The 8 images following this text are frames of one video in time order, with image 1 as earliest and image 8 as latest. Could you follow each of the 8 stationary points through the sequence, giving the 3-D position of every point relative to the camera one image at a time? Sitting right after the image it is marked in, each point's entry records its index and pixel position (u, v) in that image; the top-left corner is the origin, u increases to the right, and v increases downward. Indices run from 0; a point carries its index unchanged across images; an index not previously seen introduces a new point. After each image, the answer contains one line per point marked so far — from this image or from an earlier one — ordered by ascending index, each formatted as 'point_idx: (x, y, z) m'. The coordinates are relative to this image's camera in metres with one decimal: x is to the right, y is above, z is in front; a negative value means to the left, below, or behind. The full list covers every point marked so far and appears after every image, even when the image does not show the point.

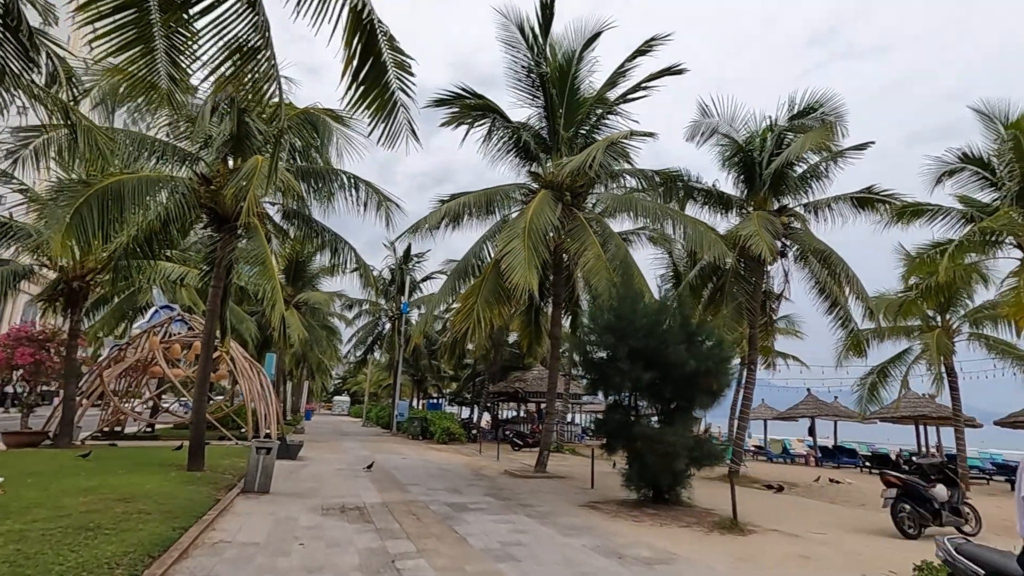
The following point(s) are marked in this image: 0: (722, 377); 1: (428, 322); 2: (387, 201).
0: (+4.0, -1.6, +9.9) m
1: (-2.5, -1.0, +16.0) m
2: (-3.2, +2.3, +14.2) m
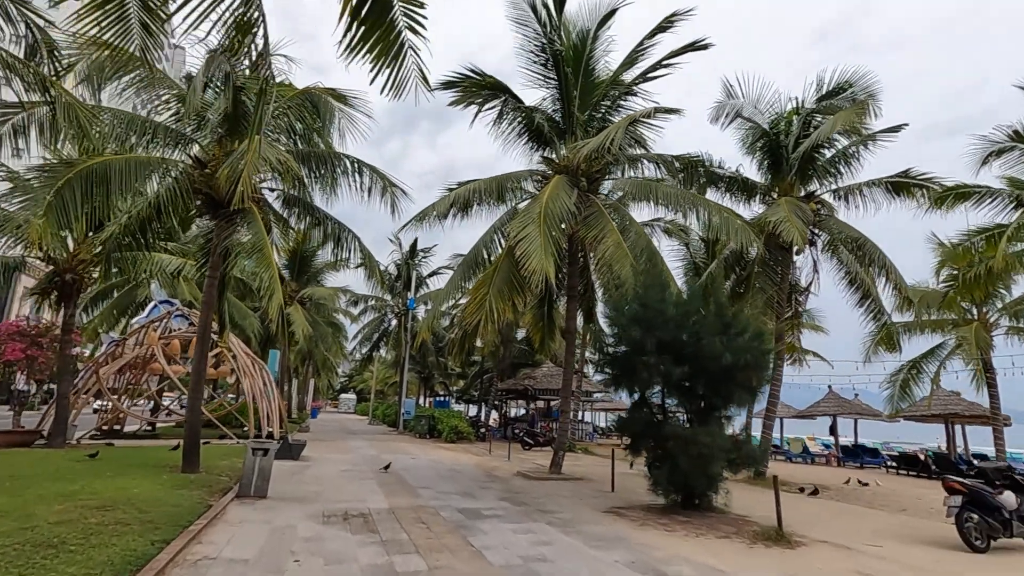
0: (+4.3, -1.4, +9.0) m
1: (-2.1, -0.8, +15.2) m
2: (-2.9, +2.5, +13.4) m
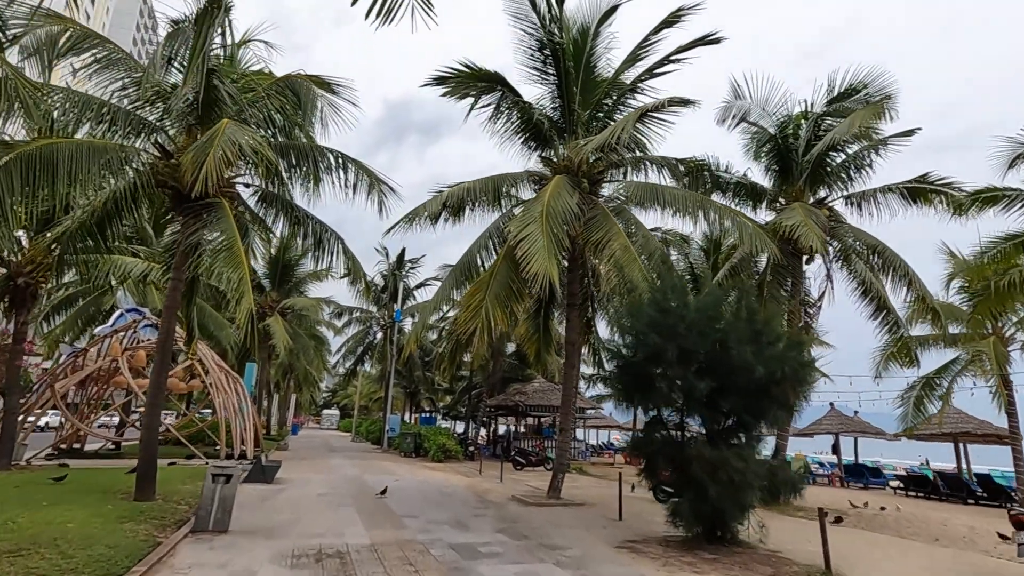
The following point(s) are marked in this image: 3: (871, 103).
0: (+4.4, -1.5, +8.0) m
1: (-2.2, -1.0, +14.1) m
2: (-2.9, +2.4, +12.3) m
3: (+9.8, +5.1, +14.6) m
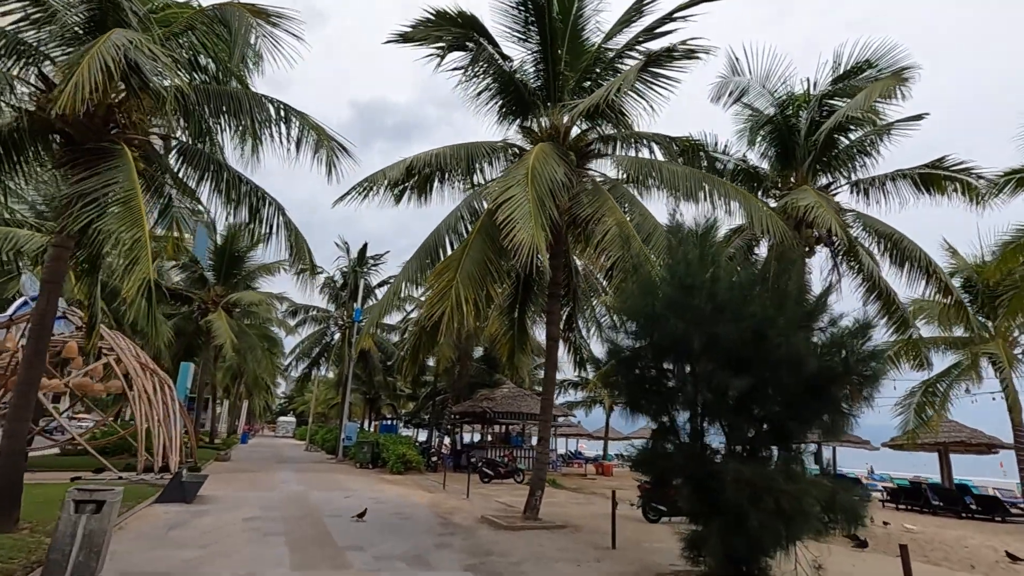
0: (+4.1, -1.1, +6.3) m
1: (-2.8, -0.6, +12.0) m
2: (-3.4, +2.8, +10.2) m
3: (+9.3, +5.3, +13.4) m
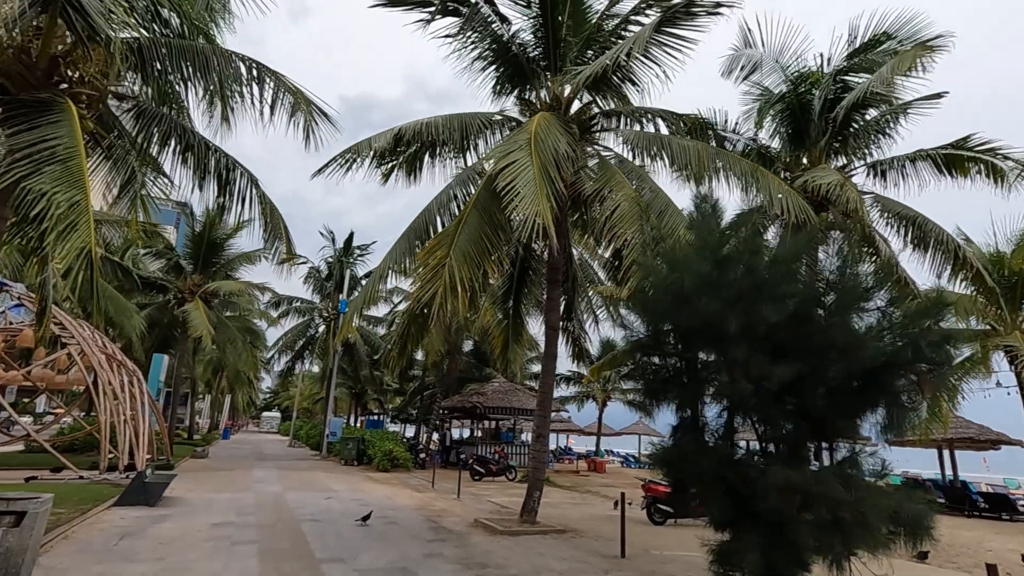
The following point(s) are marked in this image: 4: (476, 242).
0: (+4.2, -0.9, +5.5) m
1: (-2.9, -0.2, +10.9) m
2: (-3.4, +3.1, +9.1) m
3: (+9.2, +5.6, +12.6) m
4: (-0.6, +0.7, +8.5) m
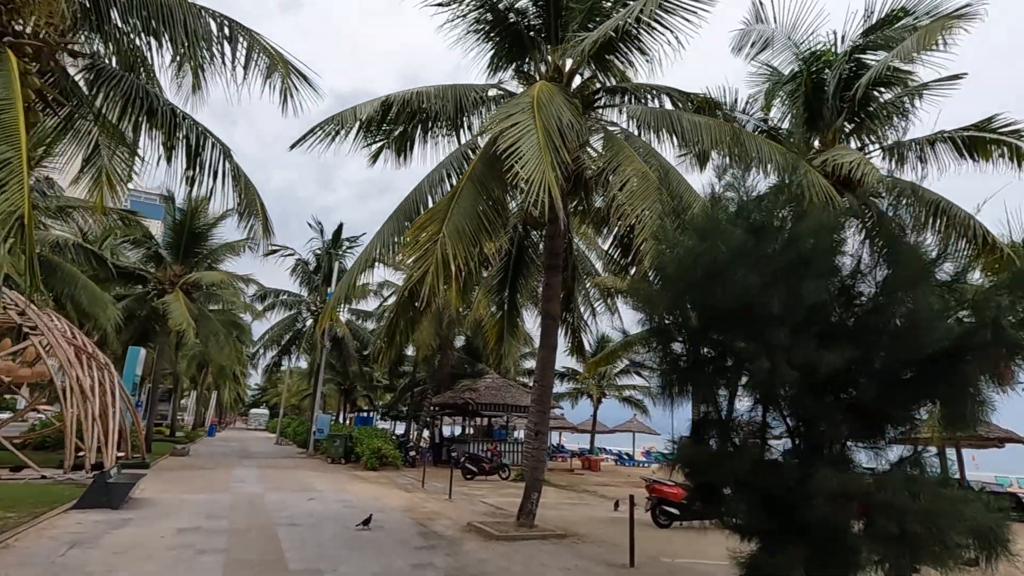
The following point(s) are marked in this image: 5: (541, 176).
0: (+4.2, -0.6, +4.7) m
1: (-3.0, 0.0, +10.1) m
2: (-3.4, +3.4, +8.3) m
3: (+9.2, +5.8, +11.9) m
4: (-0.6, +1.0, +7.7) m
5: (+0.3, +1.3, +6.3) m
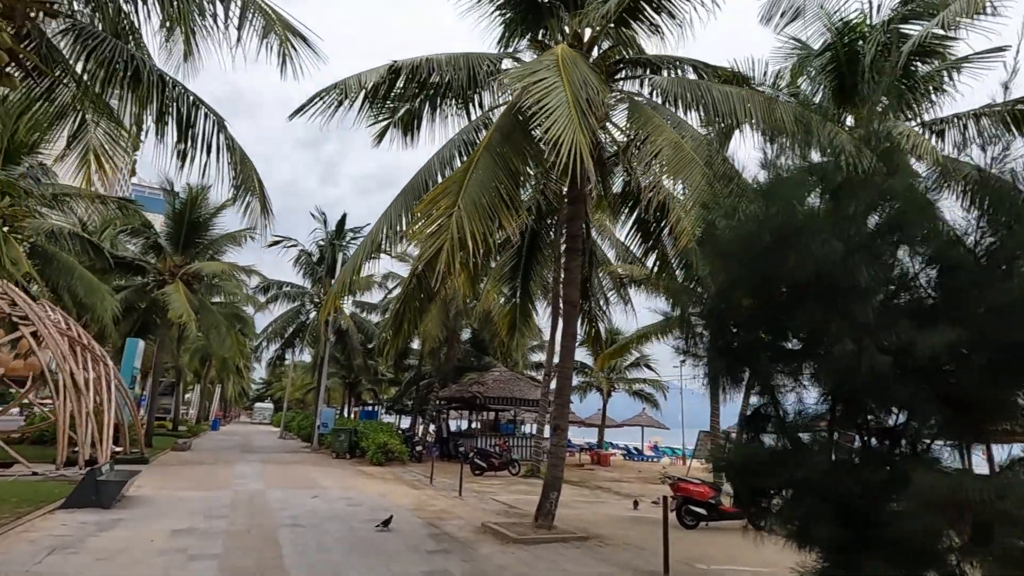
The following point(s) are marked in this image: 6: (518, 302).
0: (+4.5, -0.4, +4.0) m
1: (-2.7, +0.3, +9.4) m
2: (-3.1, +3.6, +7.5) m
3: (+9.5, +6.1, +11.1) m
4: (-0.3, +1.2, +7.0) m
5: (+0.6, +1.5, +5.5) m
6: (+0.2, -0.3, +13.1) m
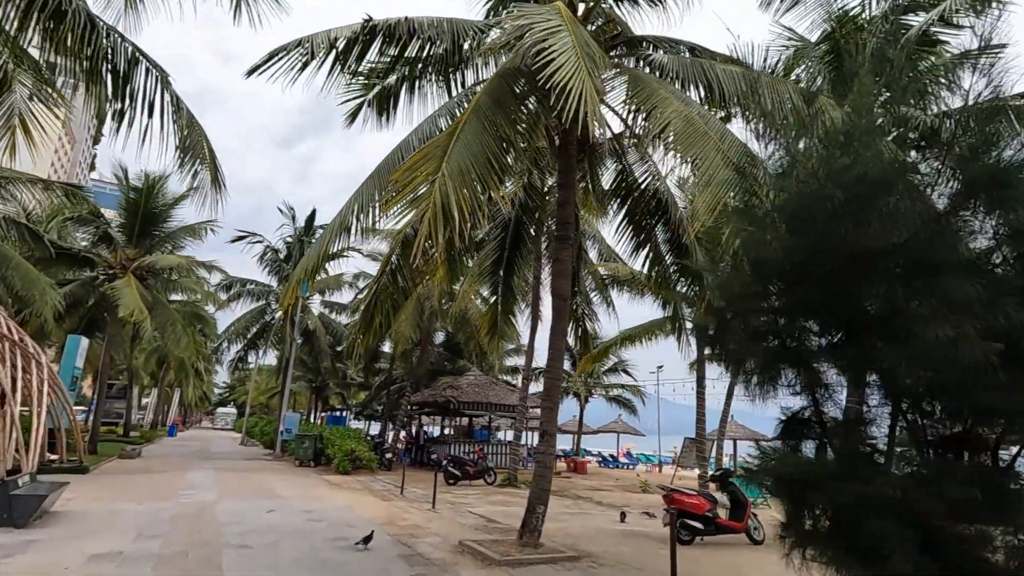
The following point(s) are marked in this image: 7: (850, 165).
0: (+4.5, -0.3, +3.3) m
1: (-2.9, +0.5, +8.4) m
2: (-3.2, +3.9, +6.5) m
3: (+9.2, +6.1, +10.7) m
4: (-0.4, +1.4, +6.1) m
5: (+0.6, +1.7, +4.7) m
6: (-0.3, -0.2, +12.2) m
7: (+2.1, +0.8, +3.6) m
